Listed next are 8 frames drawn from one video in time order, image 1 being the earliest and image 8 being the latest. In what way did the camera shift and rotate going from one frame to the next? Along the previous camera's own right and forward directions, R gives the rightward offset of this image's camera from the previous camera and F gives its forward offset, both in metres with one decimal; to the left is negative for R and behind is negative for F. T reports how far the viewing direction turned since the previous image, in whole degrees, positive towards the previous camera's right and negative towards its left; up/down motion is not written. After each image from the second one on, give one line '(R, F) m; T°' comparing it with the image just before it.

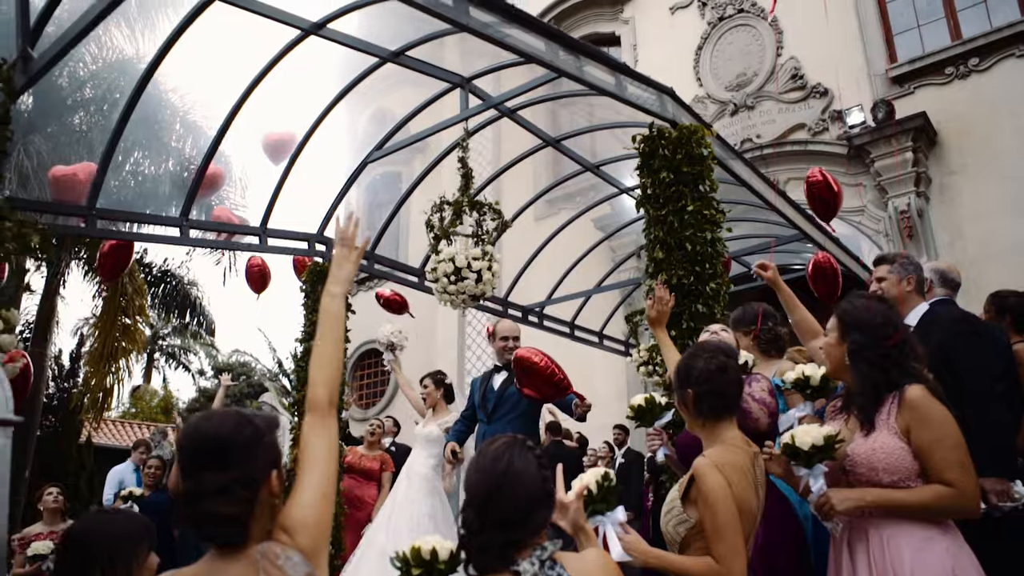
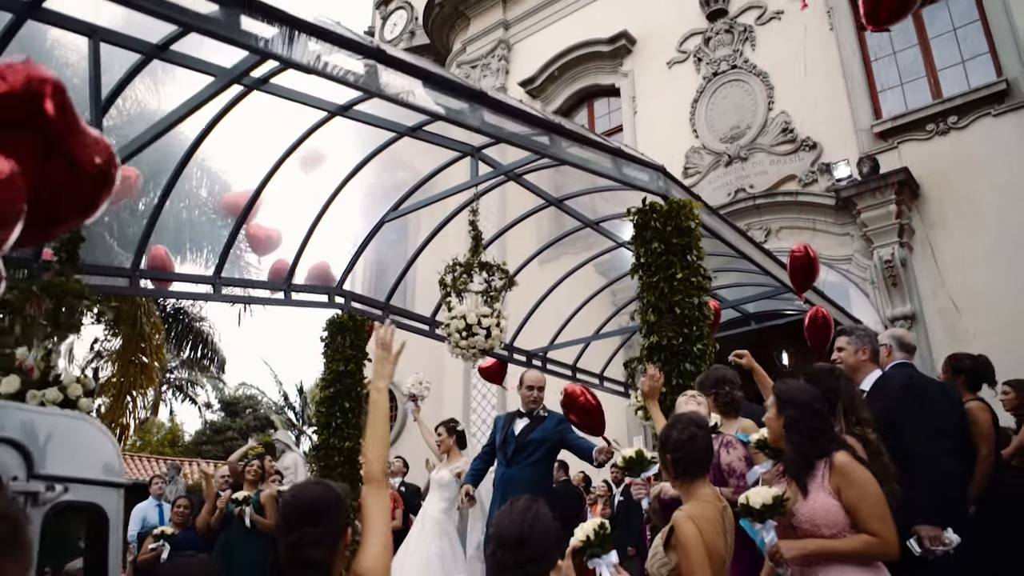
(0.0, -0.5) m; 0°
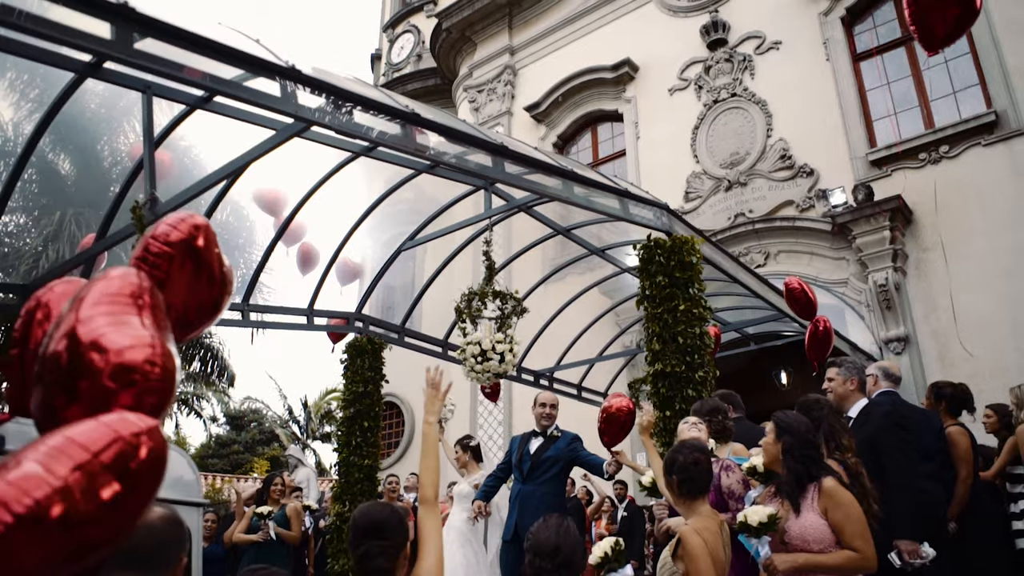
(-0.1, -0.4) m; 0°
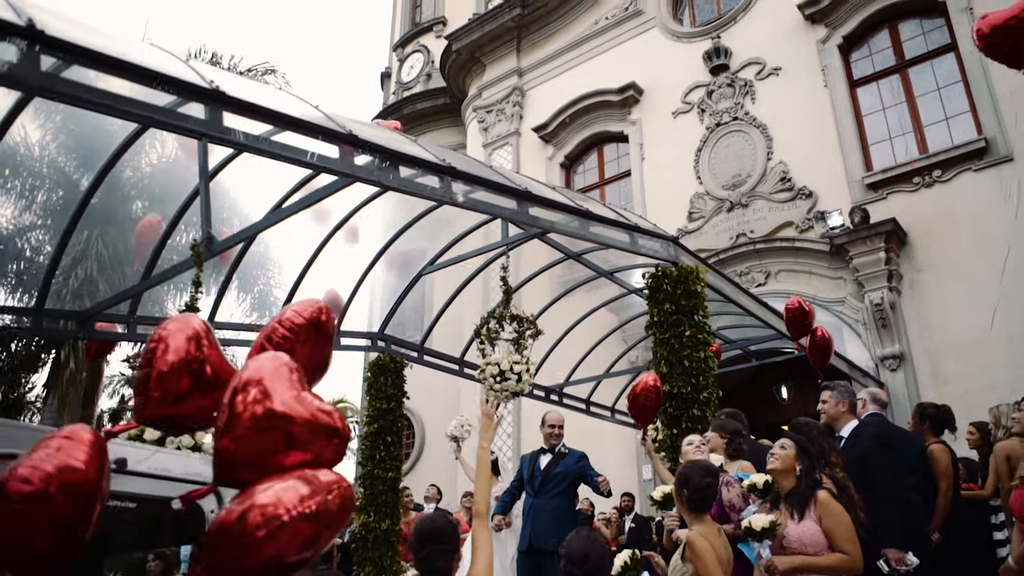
(-0.1, -0.4) m; 0°
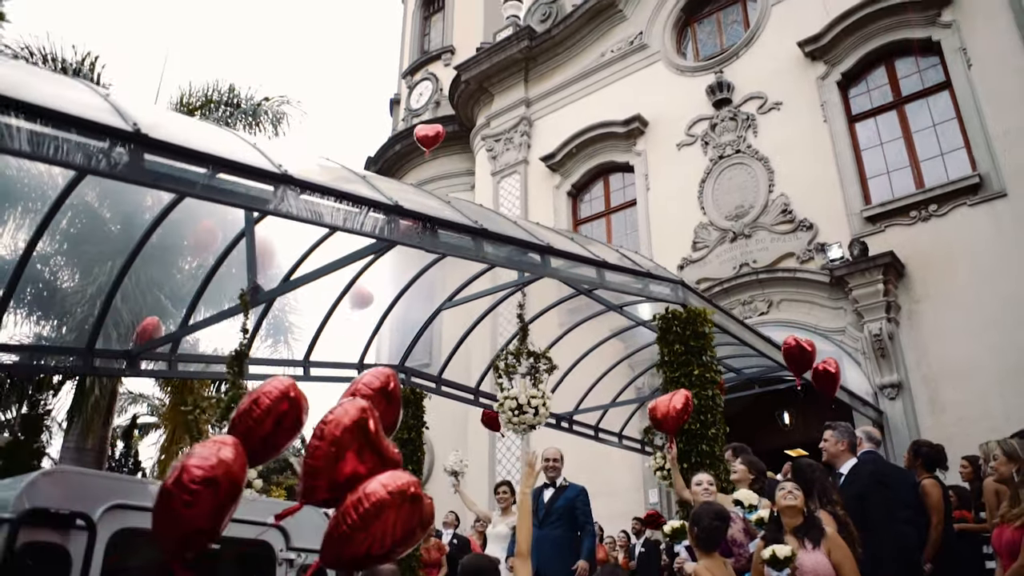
(-0.1, -0.4) m; 0°
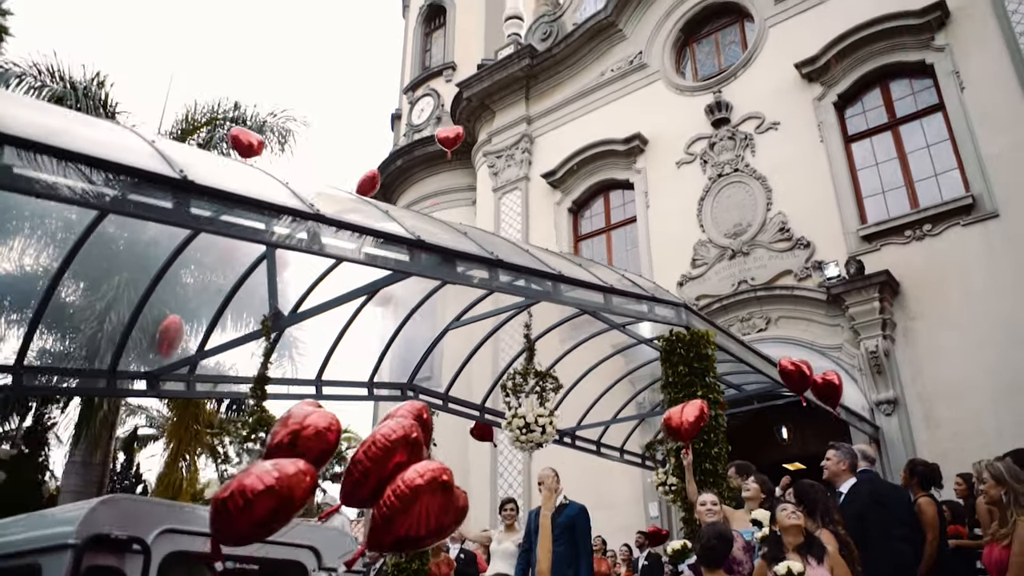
(-0.1, -0.2) m; 0°
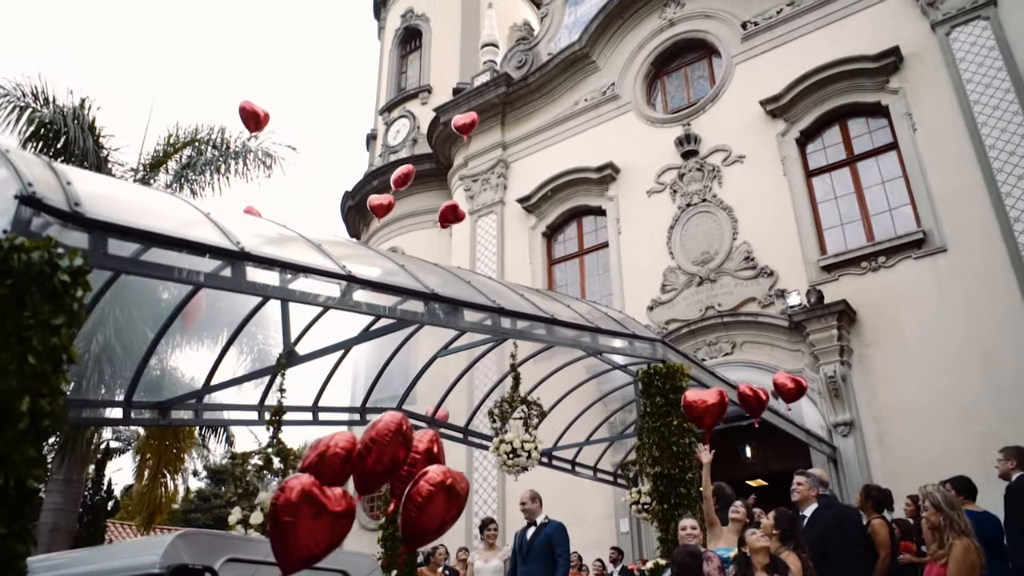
(-0.2, -0.5) m; +2°
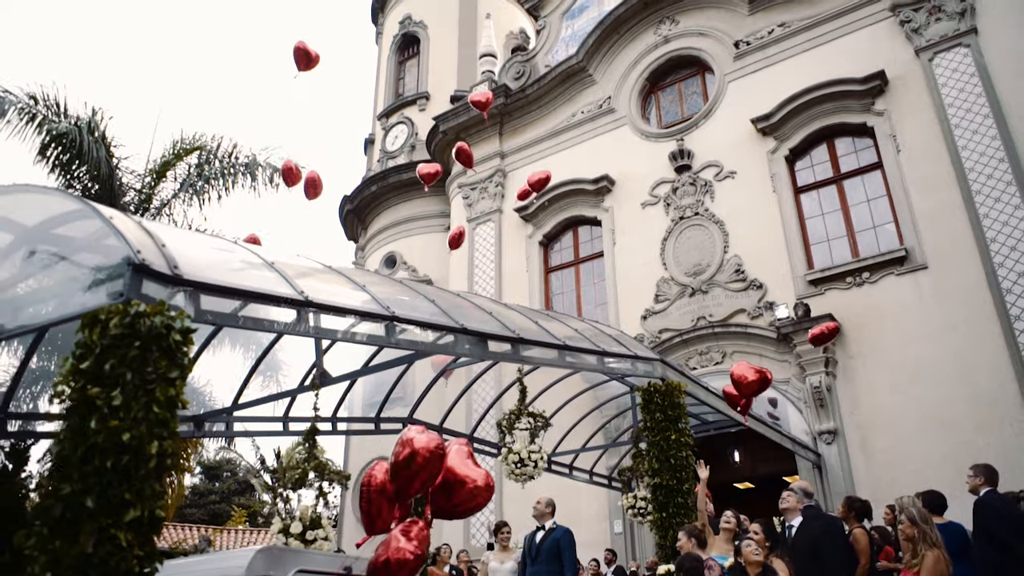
(-0.2, -0.5) m; +1°
